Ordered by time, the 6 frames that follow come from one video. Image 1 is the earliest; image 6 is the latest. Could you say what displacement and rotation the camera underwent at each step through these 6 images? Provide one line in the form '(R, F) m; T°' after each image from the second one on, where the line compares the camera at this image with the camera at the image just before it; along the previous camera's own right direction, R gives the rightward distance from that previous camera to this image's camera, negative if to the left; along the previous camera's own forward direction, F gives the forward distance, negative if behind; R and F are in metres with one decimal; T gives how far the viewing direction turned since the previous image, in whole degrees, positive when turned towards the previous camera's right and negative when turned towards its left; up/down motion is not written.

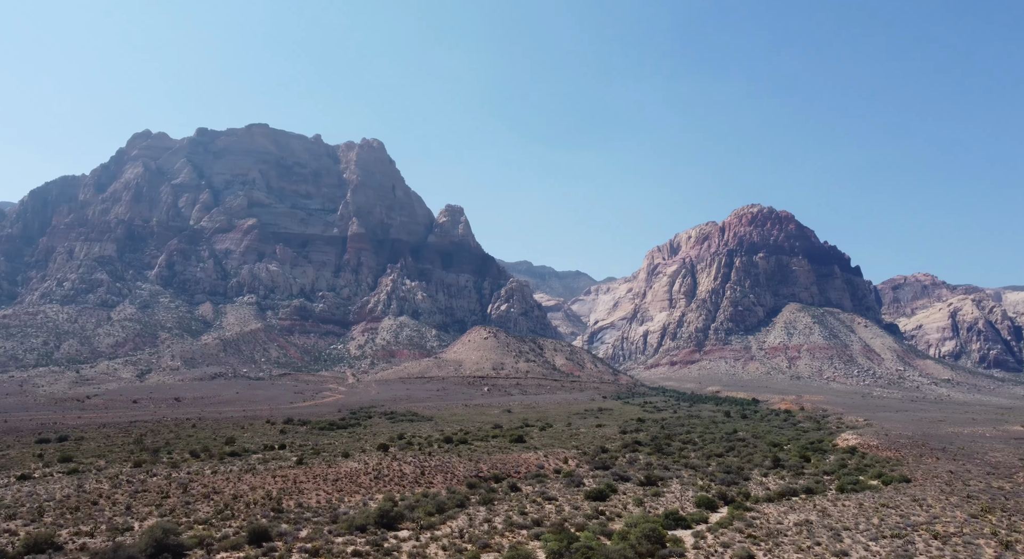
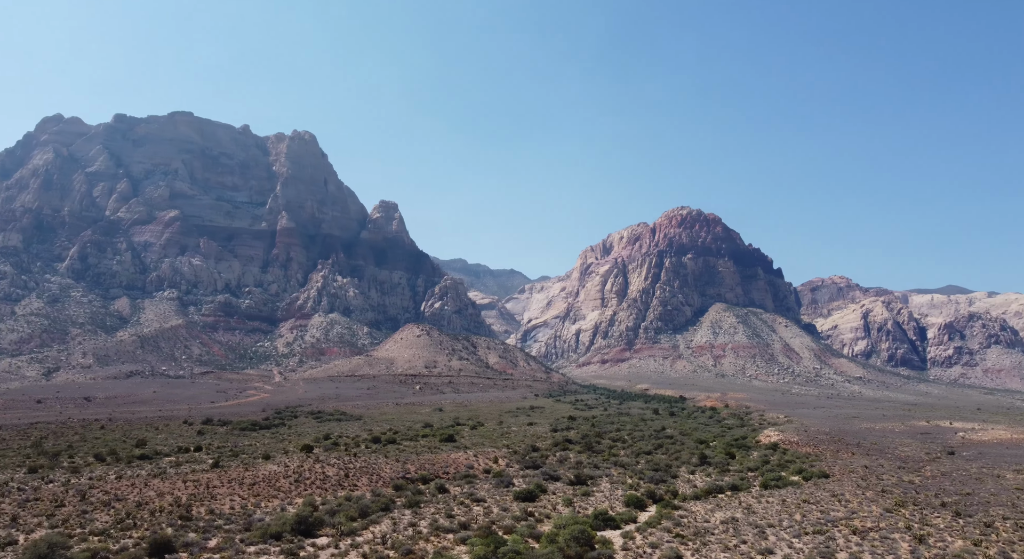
(+0.2, +0.6) m; +5°
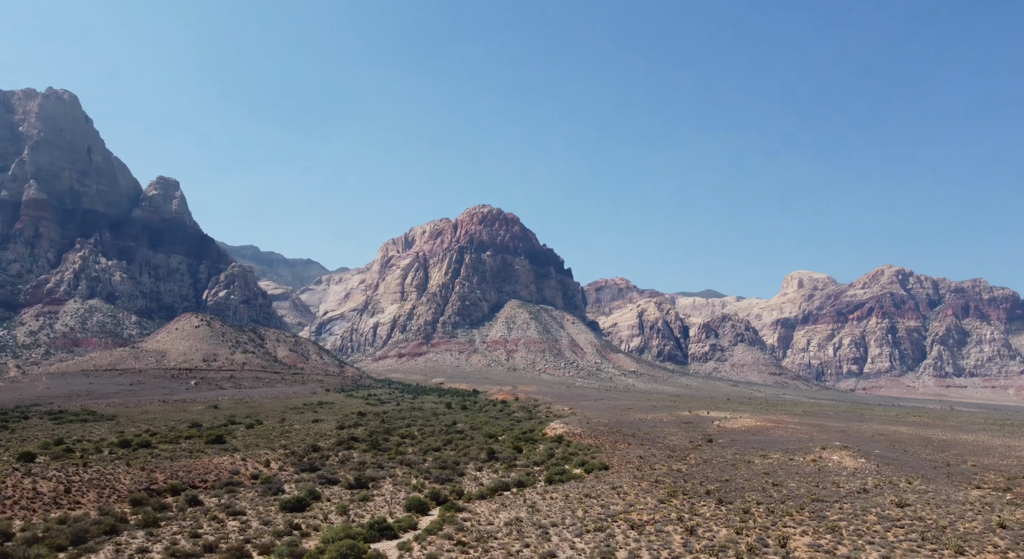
(+0.7, +2.3) m; +15°
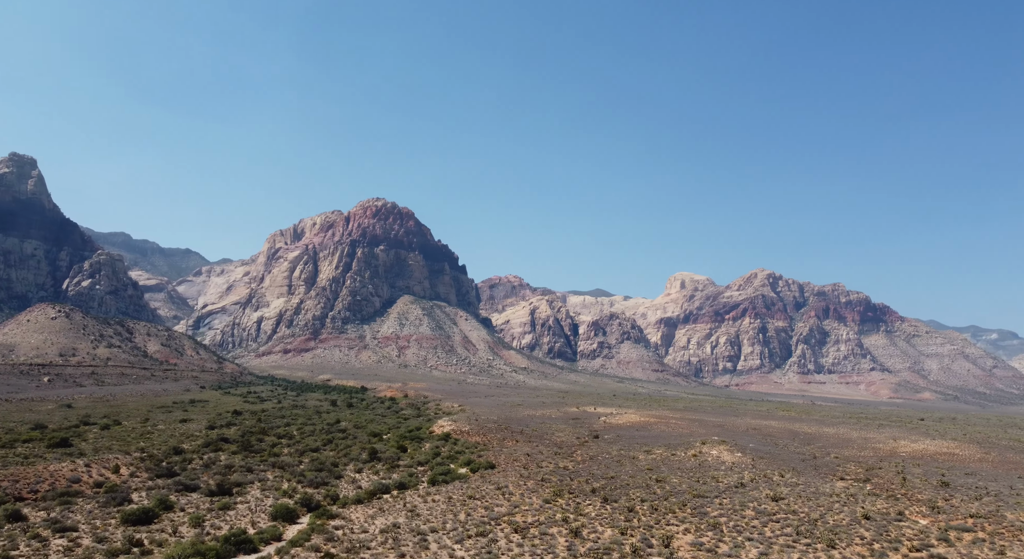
(+0.5, +1.8) m; +8°
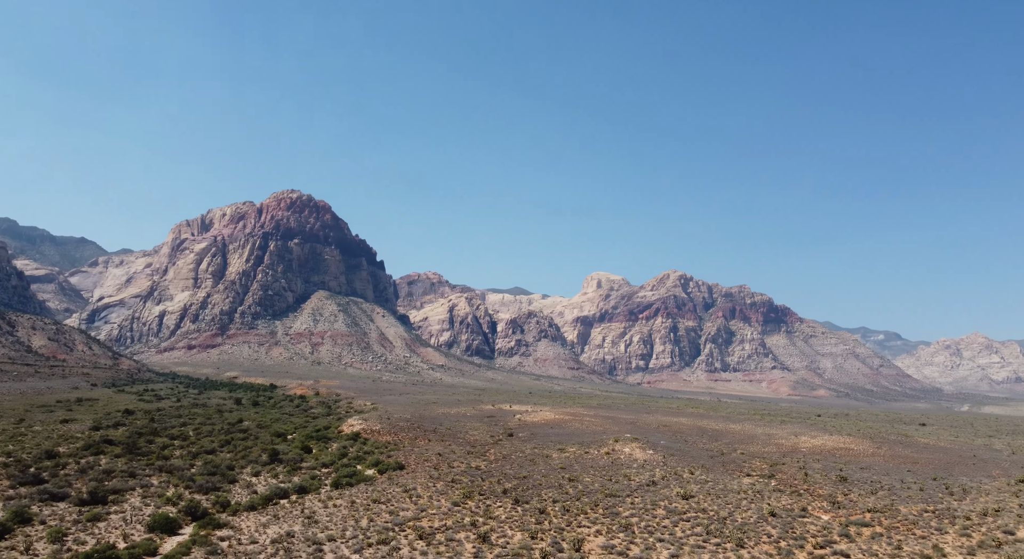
(+0.4, +1.6) m; +6°
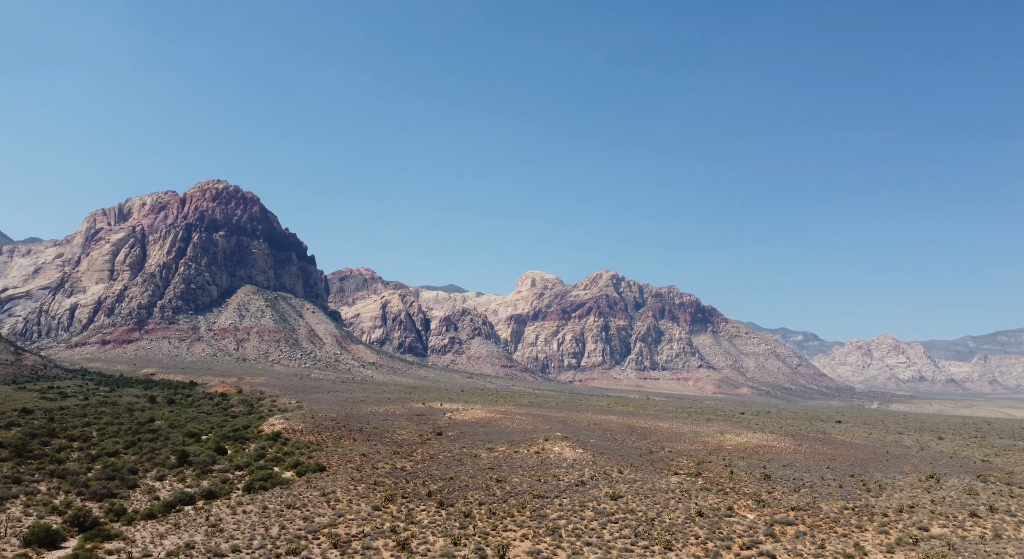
(+0.3, +1.6) m; +5°
